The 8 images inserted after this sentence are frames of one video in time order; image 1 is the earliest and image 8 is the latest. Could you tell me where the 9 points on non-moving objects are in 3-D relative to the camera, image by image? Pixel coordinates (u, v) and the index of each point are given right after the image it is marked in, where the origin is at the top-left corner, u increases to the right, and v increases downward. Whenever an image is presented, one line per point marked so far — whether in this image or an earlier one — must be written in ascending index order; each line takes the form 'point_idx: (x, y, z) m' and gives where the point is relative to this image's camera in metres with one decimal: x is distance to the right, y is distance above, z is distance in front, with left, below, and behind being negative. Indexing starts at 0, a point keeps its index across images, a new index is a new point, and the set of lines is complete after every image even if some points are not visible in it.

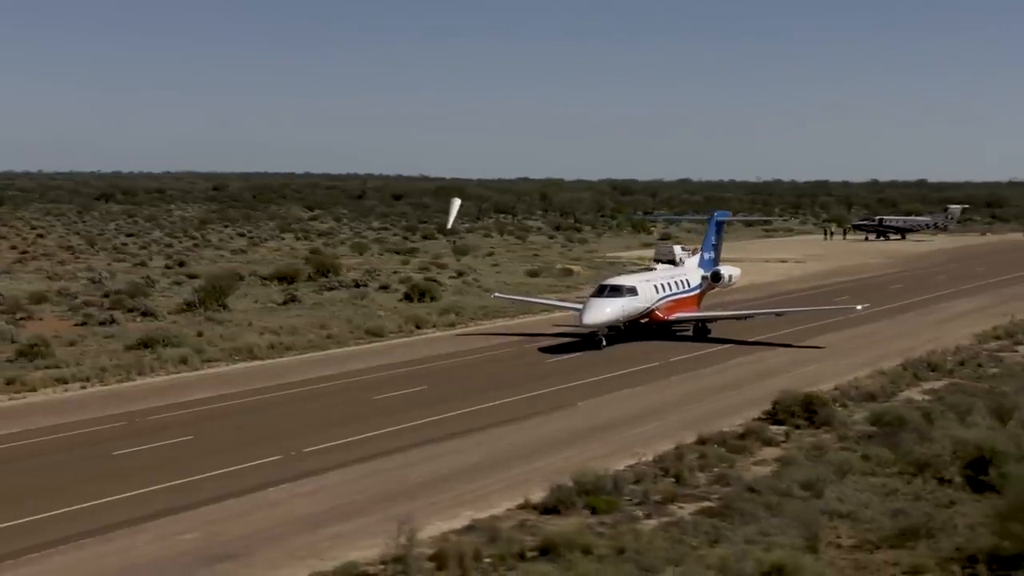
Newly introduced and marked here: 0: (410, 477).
0: (-1.1, -2.1, +19.4) m
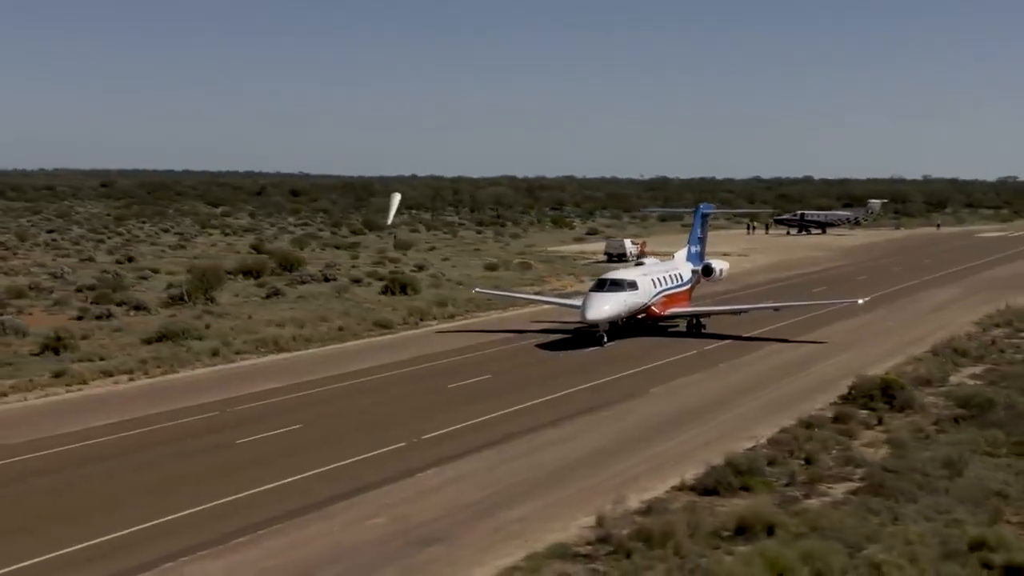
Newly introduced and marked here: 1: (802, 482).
0: (+0.4, -1.9, +19.6) m
1: (+3.0, -2.0, +18.5) m
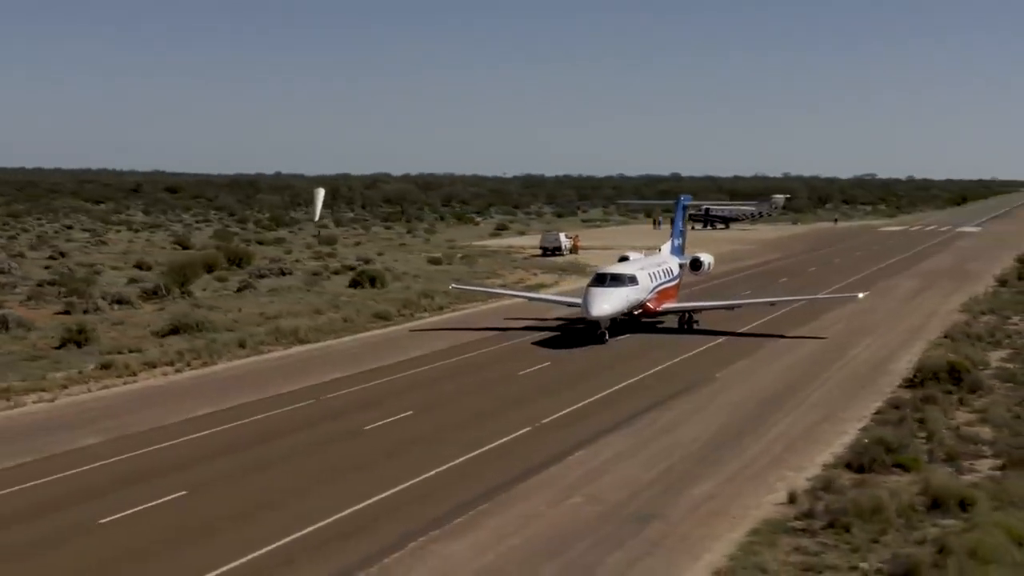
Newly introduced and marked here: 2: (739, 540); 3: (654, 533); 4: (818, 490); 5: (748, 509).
0: (+1.9, -1.8, +19.9) m
1: (+4.6, -1.8, +19.0) m
2: (+1.9, -2.1, +15.0) m
3: (+1.2, -2.1, +15.2) m
4: (+2.9, -1.9, +17.1) m
5: (+2.1, -2.0, +16.3) m
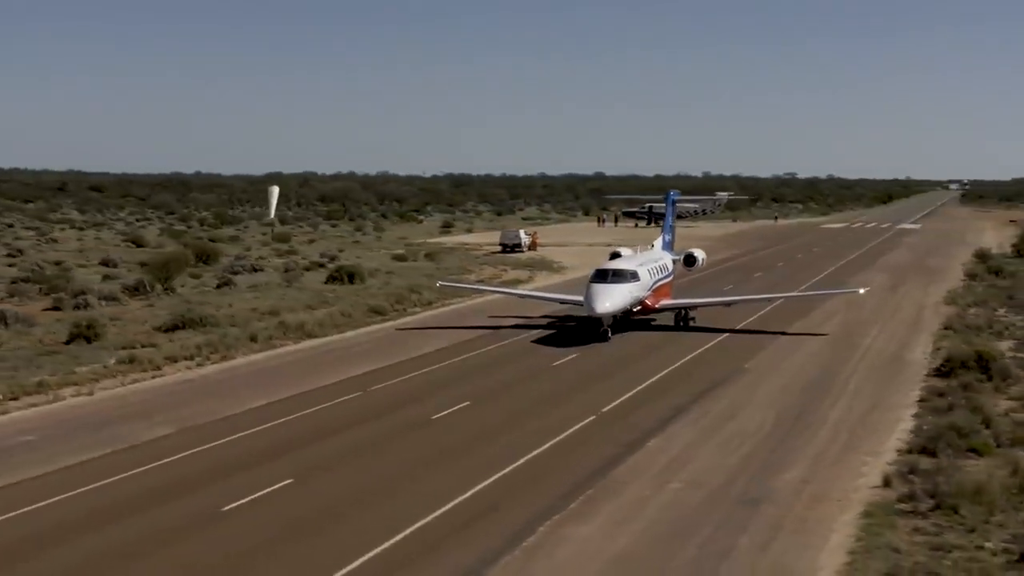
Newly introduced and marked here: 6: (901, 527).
0: (+2.7, -1.6, +20.1) m
1: (+5.4, -1.7, +19.4) m
2: (+2.9, -2.0, +15.2) m
3: (+2.2, -2.0, +15.4) m
4: (+3.8, -1.8, +17.4) m
5: (+3.1, -1.9, +16.5) m
6: (+3.3, -2.0, +15.1) m
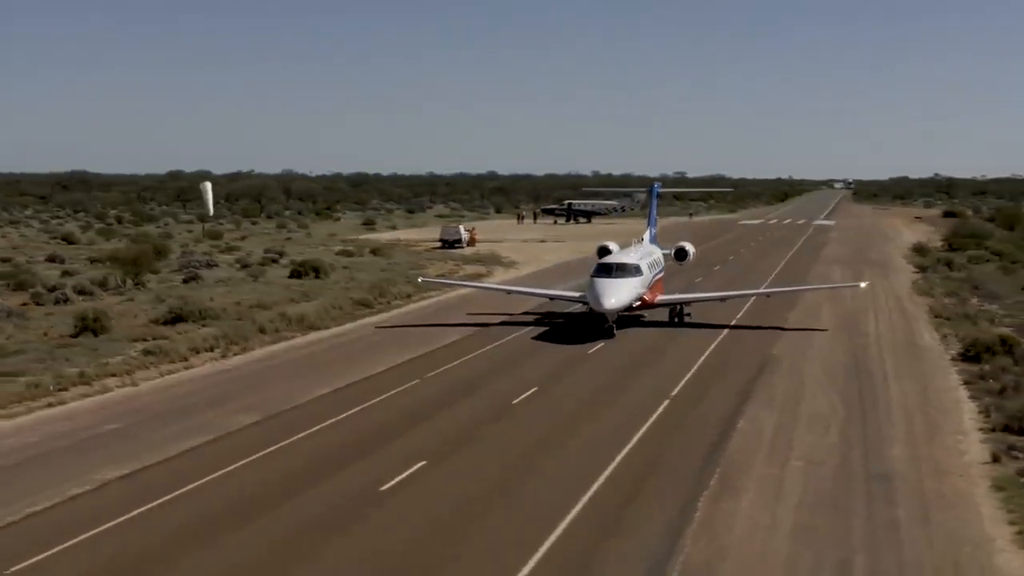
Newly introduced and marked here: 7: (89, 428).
0: (+3.6, -1.5, +20.5) m
1: (+6.4, -1.5, +19.9) m
2: (+4.2, -1.8, +15.6) m
3: (+3.5, -1.8, +15.8) m
4: (+4.9, -1.6, +17.9) m
5: (+4.3, -1.7, +16.9) m
6: (+4.5, -1.8, +15.5) m
7: (-4.7, -1.6, +19.8) m
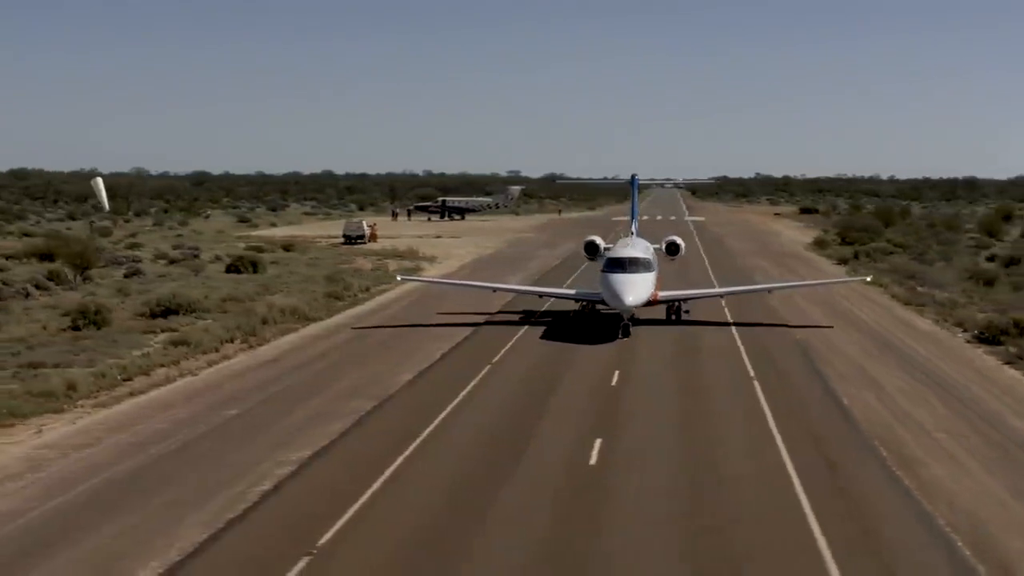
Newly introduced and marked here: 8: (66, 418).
0: (+4.8, -1.2, +21.3) m
1: (+7.6, -1.3, +21.0) m
2: (+5.9, -1.6, +16.5) m
3: (+5.1, -1.6, +16.6) m
4: (+6.4, -1.4, +18.8) m
5: (+5.8, -1.5, +17.8) m
6: (+6.2, -1.6, +16.4) m
7: (-3.4, -1.4, +19.8) m
8: (-5.0, -1.5, +20.1) m
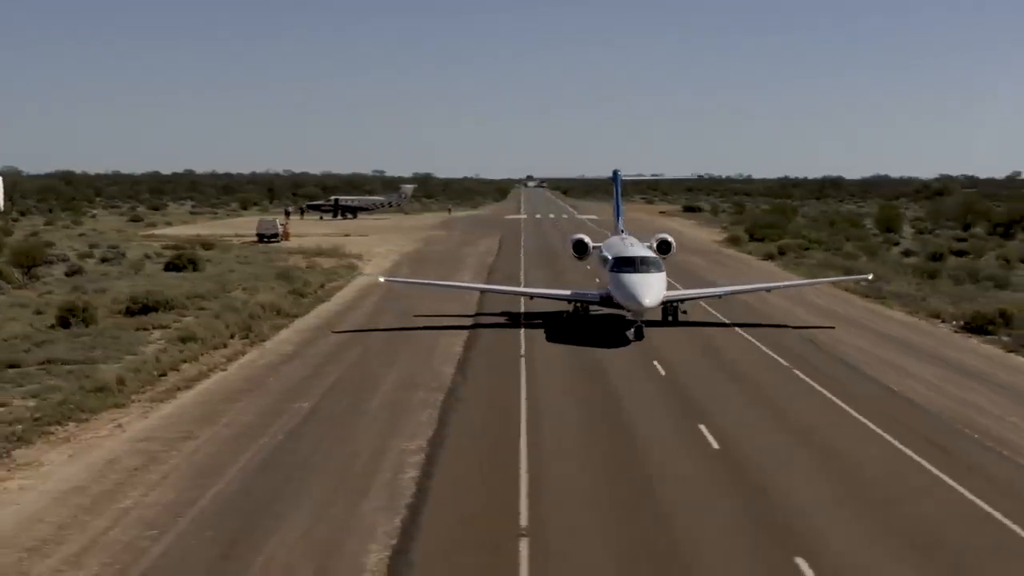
0: (+5.4, -1.1, +22.1) m
1: (+8.2, -1.1, +22.1) m
2: (+6.9, -1.5, +17.4) m
3: (+6.1, -1.5, +17.4) m
4: (+7.2, -1.3, +19.8) m
5: (+6.7, -1.4, +18.7) m
6: (+7.2, -1.5, +17.4) m
7: (-2.6, -1.3, +19.9) m
8: (-4.2, -1.4, +20.1) m
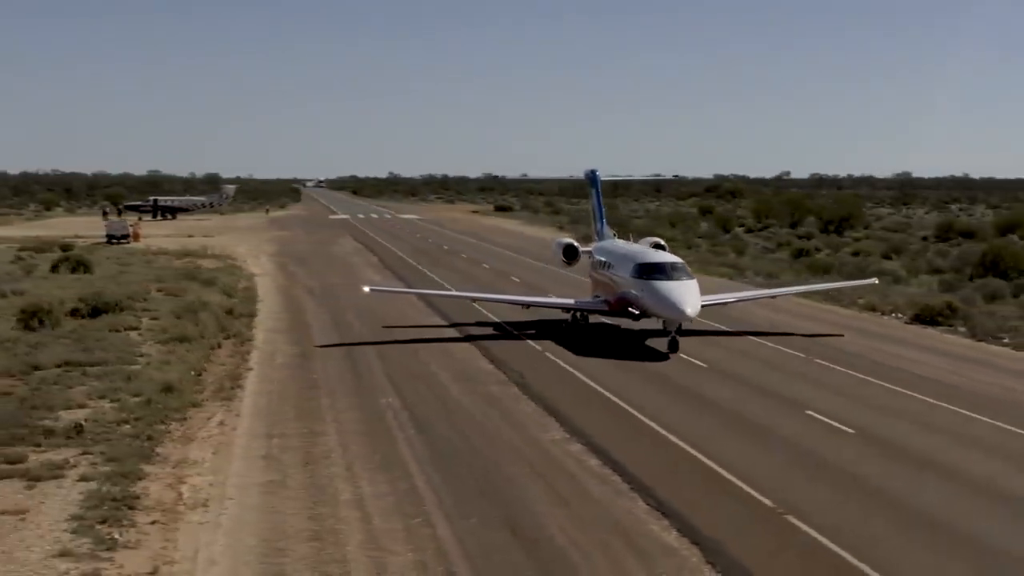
0: (+5.9, -1.0, +23.6) m
1: (+8.7, -1.0, +24.0) m
2: (+8.1, -1.4, +19.2) m
3: (+7.3, -1.4, +19.1) m
4: (+8.1, -1.2, +21.6) m
5: (+7.7, -1.3, +20.5) m
6: (+8.4, -1.4, +19.2) m
7: (-1.7, -1.3, +20.4) m
8: (-3.3, -1.4, +20.3) m
